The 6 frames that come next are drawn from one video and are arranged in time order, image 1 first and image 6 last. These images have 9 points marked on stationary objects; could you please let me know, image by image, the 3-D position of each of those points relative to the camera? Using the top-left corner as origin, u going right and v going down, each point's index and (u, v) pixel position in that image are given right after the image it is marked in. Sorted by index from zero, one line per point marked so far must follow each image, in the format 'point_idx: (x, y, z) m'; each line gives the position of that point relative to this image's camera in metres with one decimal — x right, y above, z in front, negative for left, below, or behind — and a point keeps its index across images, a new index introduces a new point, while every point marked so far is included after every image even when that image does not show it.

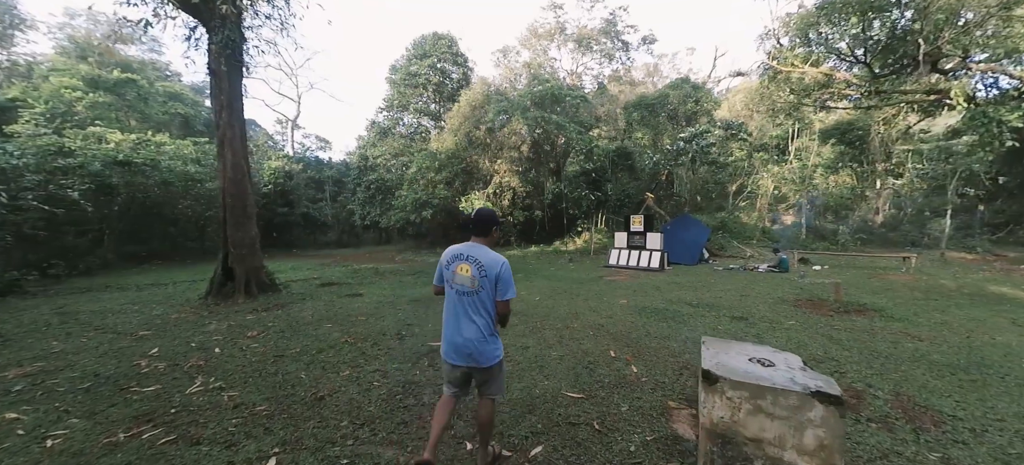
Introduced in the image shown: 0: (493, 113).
0: (-0.6, +4.0, +13.3) m
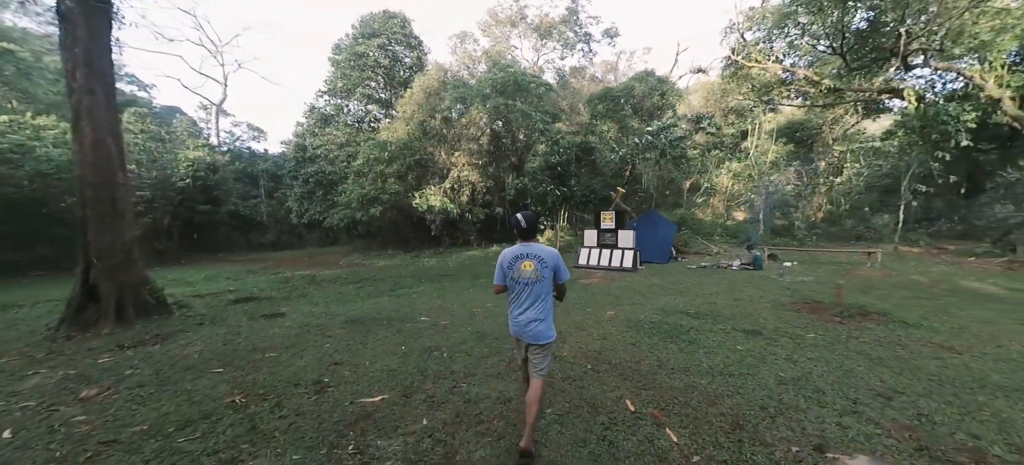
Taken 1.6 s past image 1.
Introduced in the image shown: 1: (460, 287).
0: (-1.9, +4.0, +12.0) m
1: (-0.9, -0.9, +6.7) m
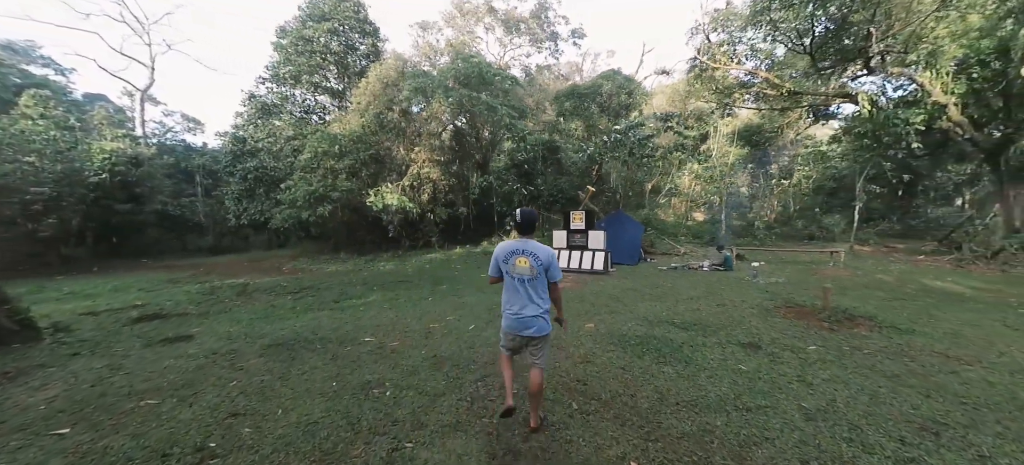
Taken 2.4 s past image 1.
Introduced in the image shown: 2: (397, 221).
0: (-2.9, +4.0, +11.1) m
1: (-1.4, -1.0, +5.9) m
2: (-3.6, +0.4, +12.2) m
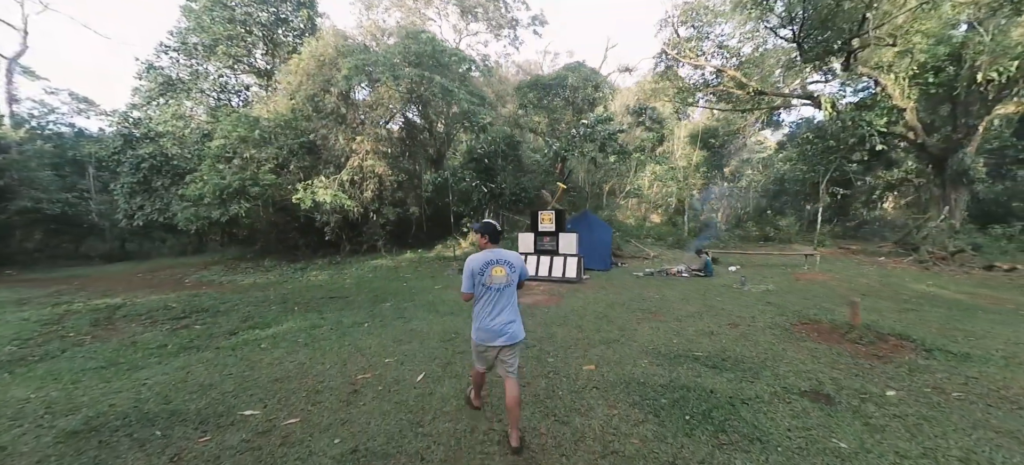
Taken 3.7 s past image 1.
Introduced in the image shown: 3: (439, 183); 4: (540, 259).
0: (-3.9, +3.9, +9.5) m
1: (-1.8, -1.0, +4.5) m
2: (-4.7, +0.3, +10.5) m
3: (-2.2, +1.5, +12.0) m
4: (+0.6, -0.5, +8.0) m
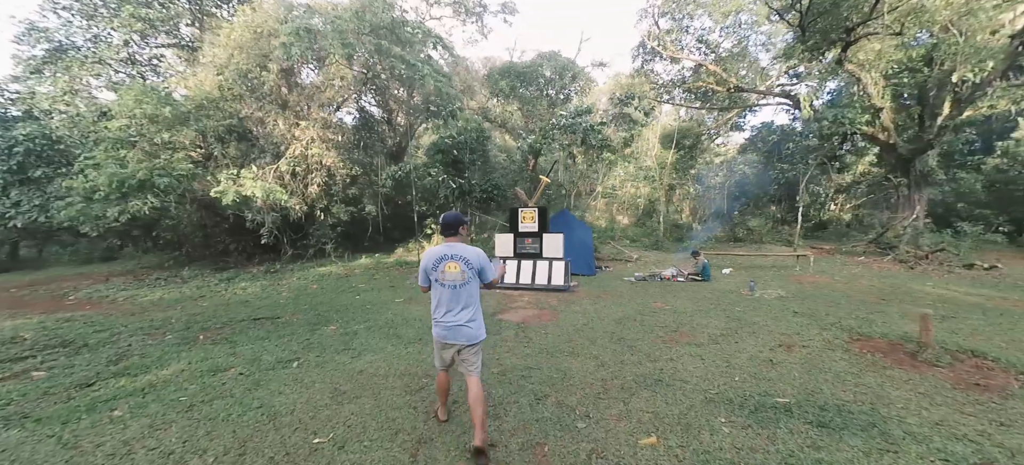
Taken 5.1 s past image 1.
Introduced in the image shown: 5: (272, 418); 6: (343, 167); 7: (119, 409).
0: (-4.4, +3.8, +8.0) m
1: (-1.9, -1.0, +3.1) m
2: (-5.3, +0.2, +8.9) m
3: (-3.0, +1.4, +10.6) m
4: (+0.2, -0.5, +6.9) m
5: (-1.3, -1.0, +2.2) m
6: (-3.9, +1.5, +9.3) m
7: (-2.4, -1.0, +2.4) m
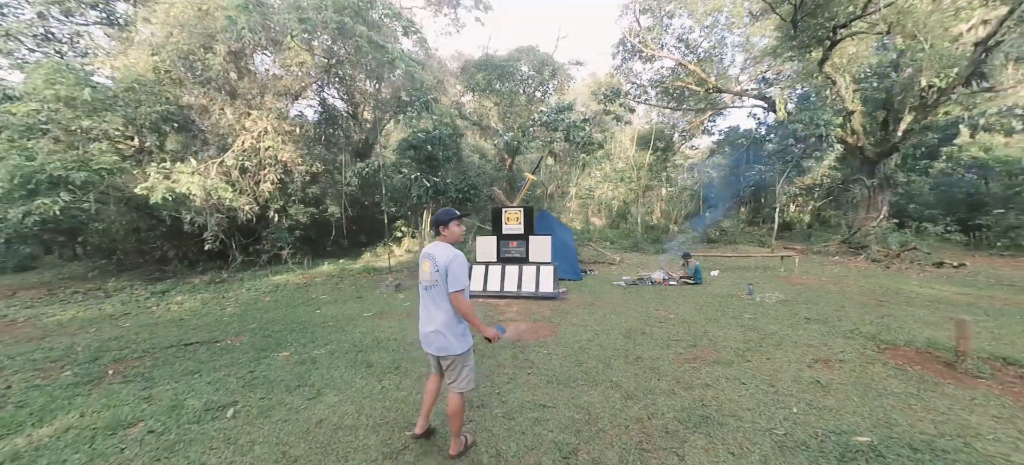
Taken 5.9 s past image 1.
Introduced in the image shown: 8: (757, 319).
0: (-4.8, +3.8, +7.1) m
1: (-1.9, -1.0, +2.4) m
2: (-5.7, +0.1, +7.8) m
3: (-3.5, +1.3, +9.7) m
4: (-0.1, -0.6, +6.3) m
5: (-1.2, -1.0, +1.4) m
6: (-4.4, +1.4, +8.4) m
7: (-2.3, -1.0, +1.6) m
8: (+2.7, -1.0, +4.4) m
